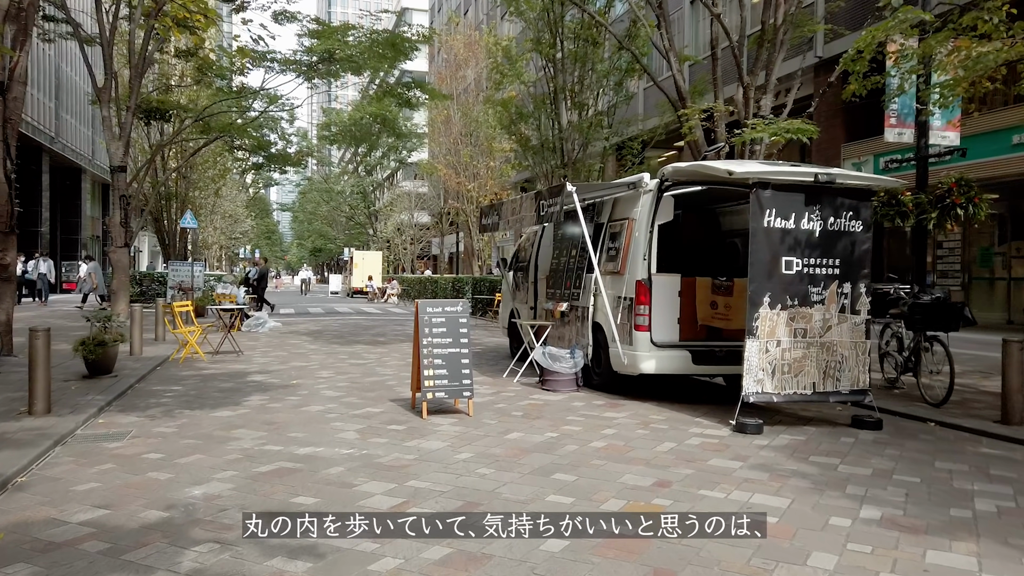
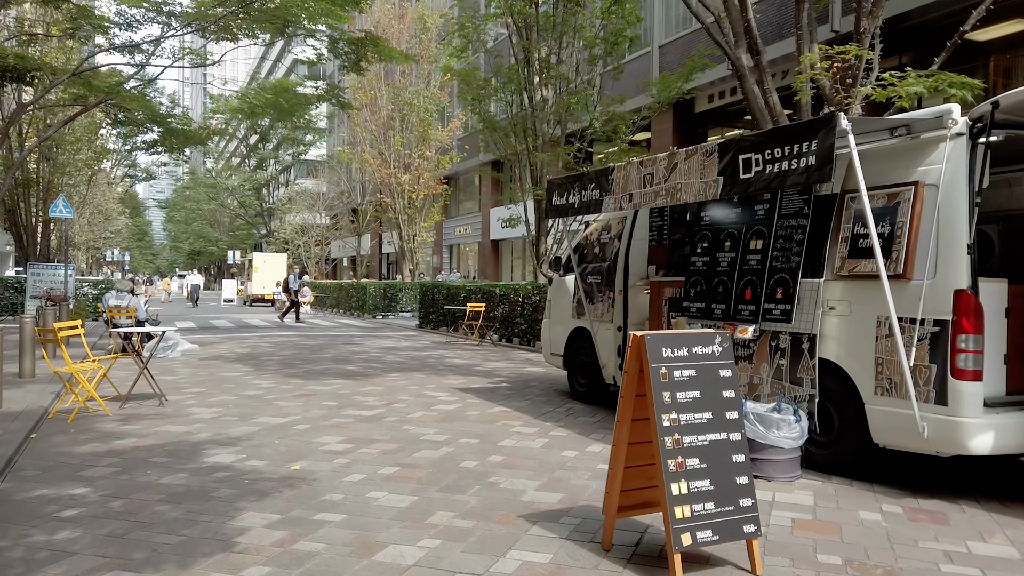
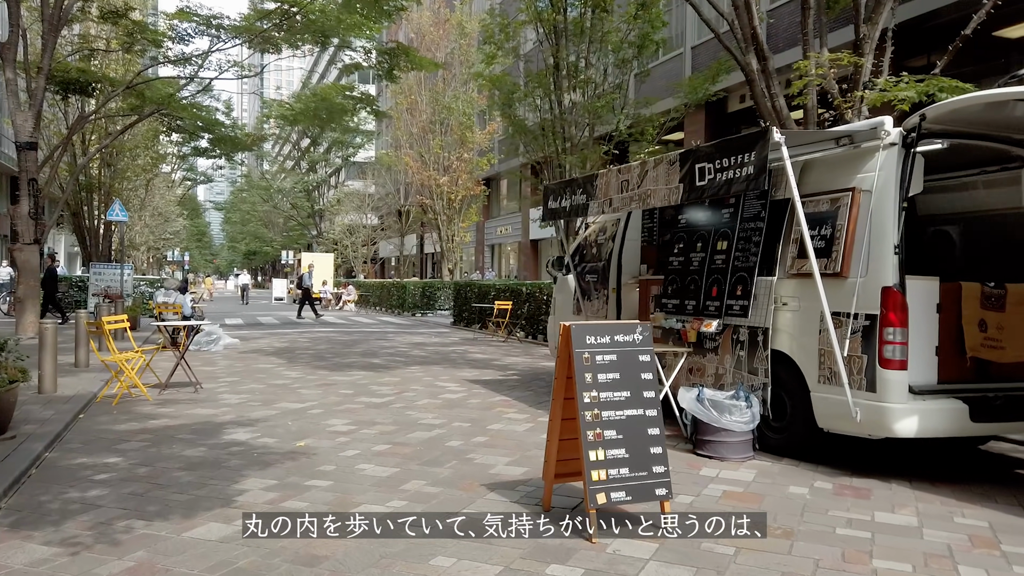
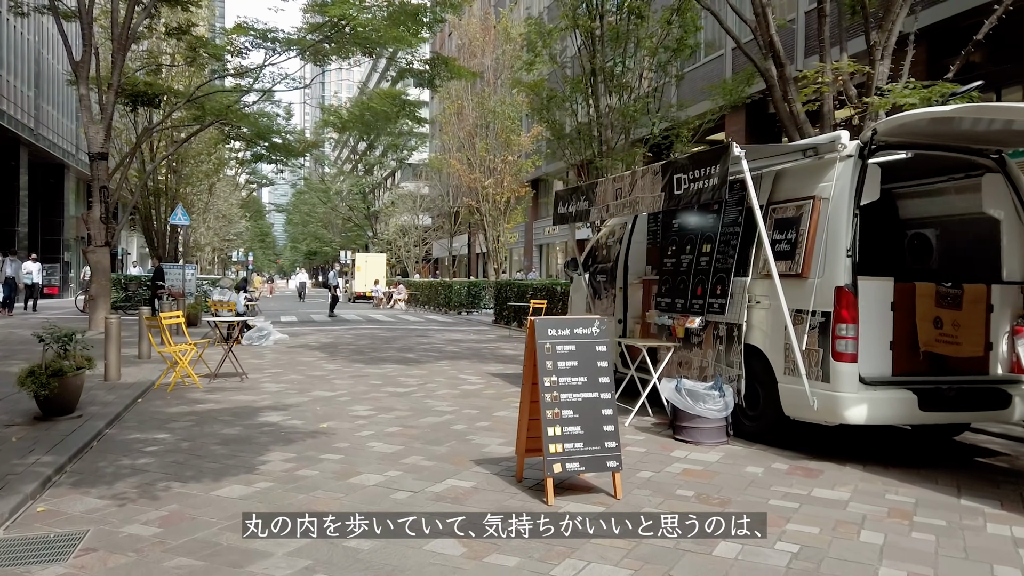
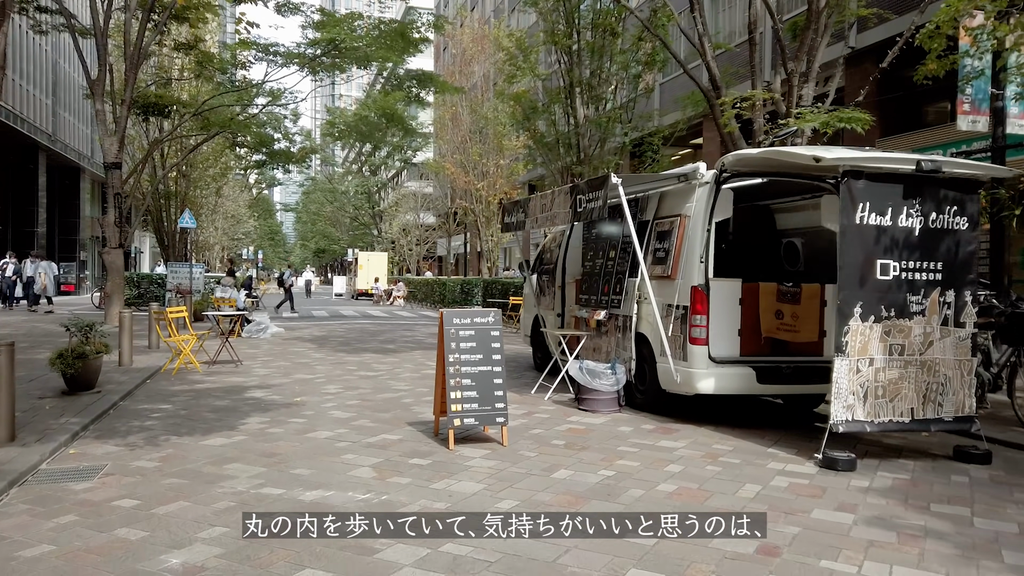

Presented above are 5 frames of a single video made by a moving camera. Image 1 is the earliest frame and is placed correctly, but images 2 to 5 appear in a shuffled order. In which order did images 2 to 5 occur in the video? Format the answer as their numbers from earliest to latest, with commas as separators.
5, 4, 3, 2
